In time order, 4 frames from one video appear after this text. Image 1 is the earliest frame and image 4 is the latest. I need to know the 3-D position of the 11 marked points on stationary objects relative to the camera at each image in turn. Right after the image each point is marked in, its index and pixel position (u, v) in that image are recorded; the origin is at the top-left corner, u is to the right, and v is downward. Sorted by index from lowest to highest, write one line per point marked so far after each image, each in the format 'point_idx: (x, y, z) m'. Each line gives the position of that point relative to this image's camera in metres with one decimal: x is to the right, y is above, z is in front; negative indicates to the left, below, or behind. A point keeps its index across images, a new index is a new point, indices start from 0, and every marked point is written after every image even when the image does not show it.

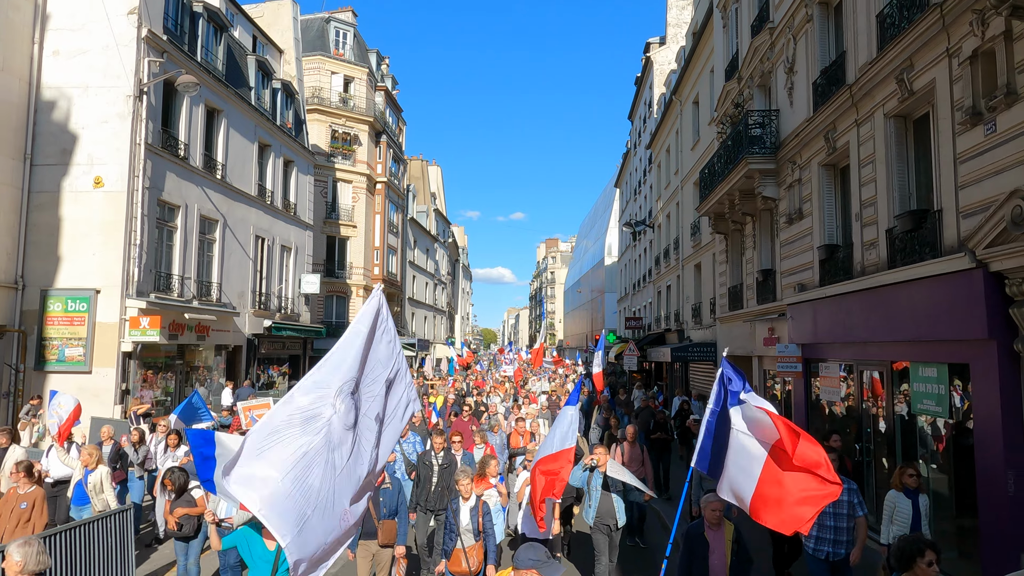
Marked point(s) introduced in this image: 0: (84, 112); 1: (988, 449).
0: (-11.1, +4.6, +17.1) m
1: (+4.9, -1.7, +6.7) m
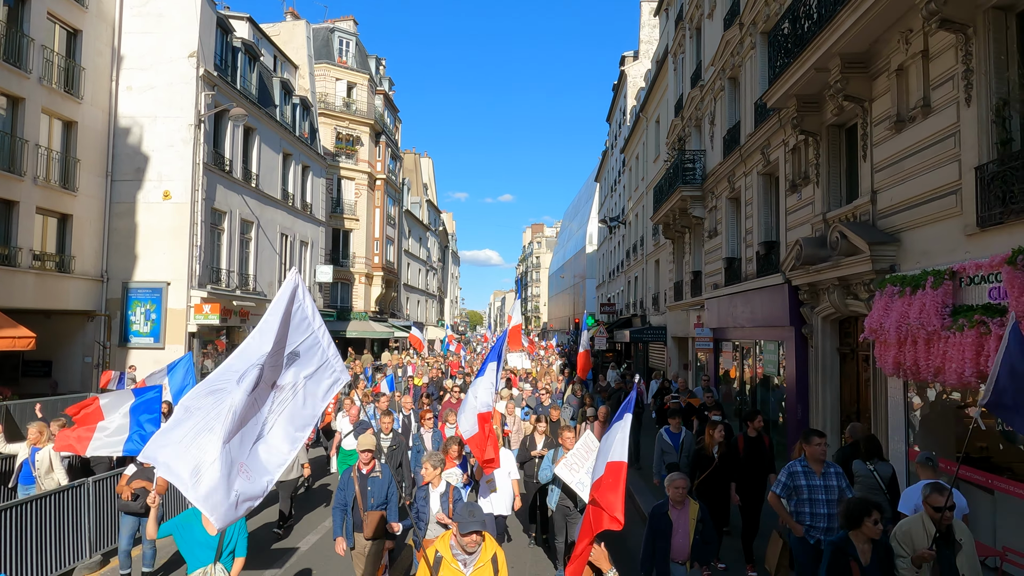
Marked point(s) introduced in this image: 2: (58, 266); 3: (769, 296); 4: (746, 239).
0: (-11.4, +4.8, +21.0) m
1: (+4.8, -1.8, +11.2) m
2: (-12.9, +0.6, +18.7) m
3: (+4.8, -0.2, +12.2) m
4: (+5.1, +1.1, +14.2) m
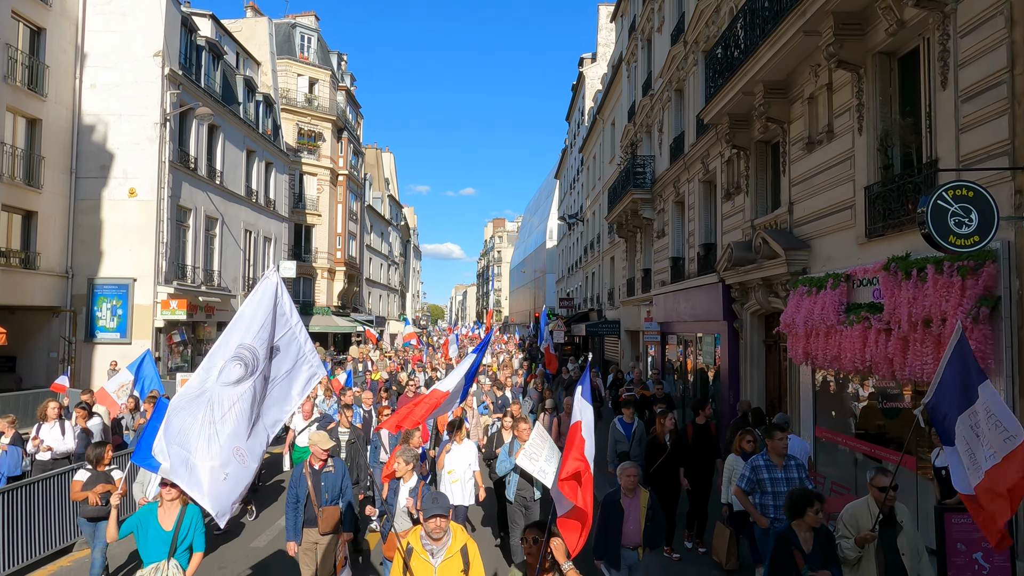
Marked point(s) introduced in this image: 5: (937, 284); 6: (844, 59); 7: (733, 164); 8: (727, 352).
0: (-12.7, +4.9, +21.3) m
1: (+4.1, -1.8, +12.4) m
2: (-14.0, +0.7, +18.9) m
3: (+4.0, -0.1, +13.4) m
4: (+4.2, +1.1, +15.5) m
5: (+4.0, 0.0, +6.1) m
6: (+4.0, +2.8, +8.0) m
7: (+4.2, +2.4, +12.5) m
8: (+4.0, -1.2, +12.3) m
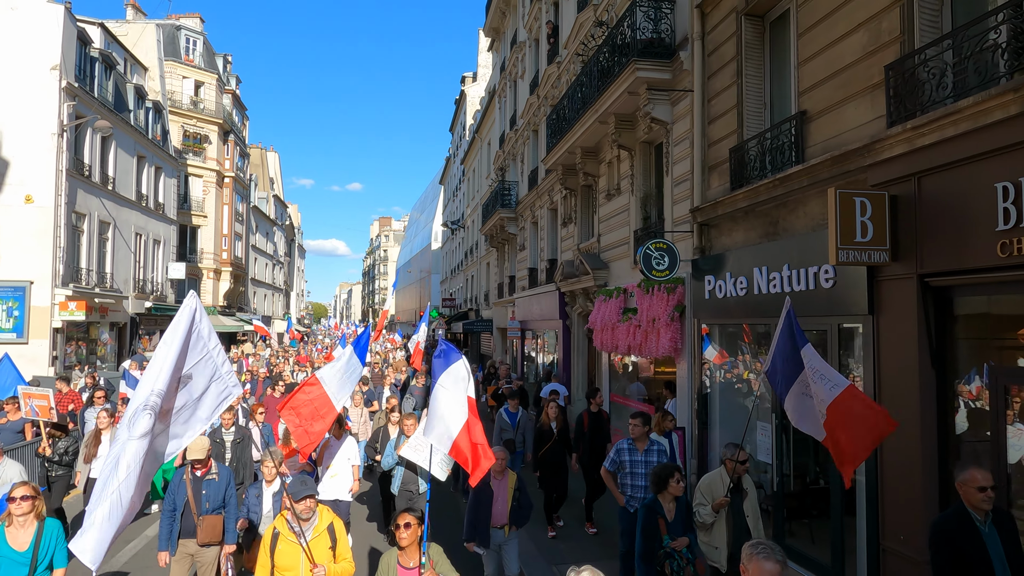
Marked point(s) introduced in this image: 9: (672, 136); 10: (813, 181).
0: (-16.7, +4.8, +22.1) m
1: (+1.2, -1.9, +16.3) m
2: (-17.6, +0.6, +19.6) m
3: (+1.0, -0.3, +17.2) m
4: (+0.8, +1.0, +19.3) m
5: (+2.3, -0.1, +10.1) m
6: (+2.0, +2.6, +11.9) m
7: (+1.4, +2.2, +16.4) m
8: (+1.2, -1.4, +16.2) m
9: (+2.5, +2.4, +10.4) m
10: (+3.0, +1.1, +6.7) m
